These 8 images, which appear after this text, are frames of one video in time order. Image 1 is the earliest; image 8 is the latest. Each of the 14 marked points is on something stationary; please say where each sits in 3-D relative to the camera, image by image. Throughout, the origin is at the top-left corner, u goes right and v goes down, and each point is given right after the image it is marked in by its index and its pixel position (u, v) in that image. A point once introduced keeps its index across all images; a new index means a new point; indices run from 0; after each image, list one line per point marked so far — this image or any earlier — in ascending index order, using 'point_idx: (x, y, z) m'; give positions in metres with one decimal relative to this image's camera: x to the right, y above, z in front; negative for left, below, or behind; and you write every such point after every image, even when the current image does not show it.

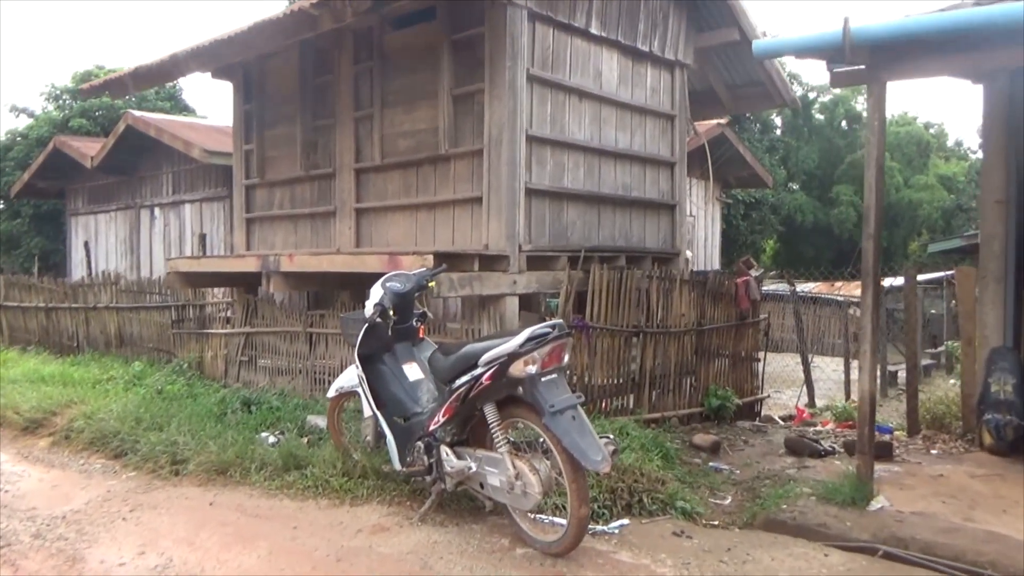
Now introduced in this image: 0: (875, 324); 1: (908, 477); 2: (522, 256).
0: (+2.1, -0.2, +4.6) m
1: (+2.5, -1.2, +5.1) m
2: (+0.1, +0.2, +6.2) m
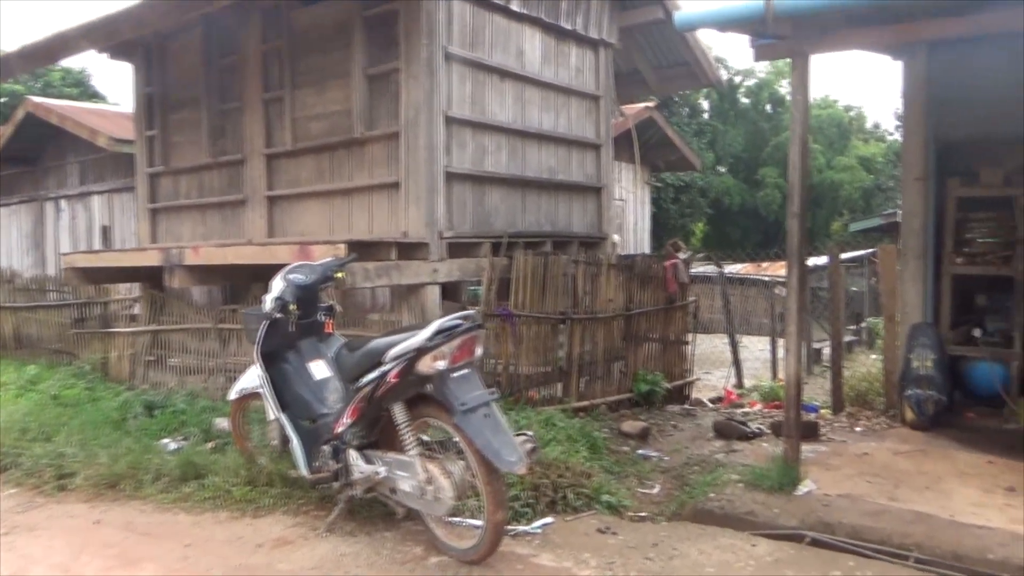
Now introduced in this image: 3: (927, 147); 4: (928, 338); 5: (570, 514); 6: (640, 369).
0: (+1.6, -0.1, +4.5) m
1: (+2.1, -1.1, +5.1) m
2: (-0.5, +0.3, +5.9) m
3: (+3.3, +1.1, +6.3) m
4: (+3.3, -0.4, +6.2) m
5: (+0.3, -1.1, +3.7) m
6: (+1.1, -0.7, +7.1) m
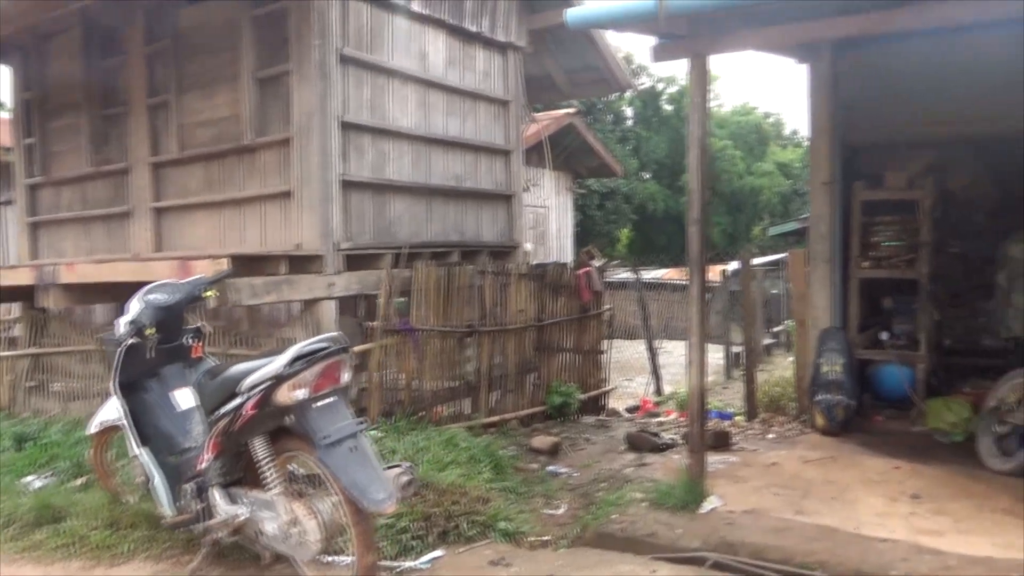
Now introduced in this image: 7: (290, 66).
0: (+1.0, -0.1, +4.4) m
1: (+1.5, -1.1, +5.0) m
2: (-1.2, +0.2, +5.6) m
3: (+2.6, +1.1, +6.3) m
4: (+2.6, -0.4, +6.2) m
5: (-0.2, -1.1, +3.5) m
6: (+0.4, -0.8, +6.9) m
7: (-1.6, +1.6, +5.6) m
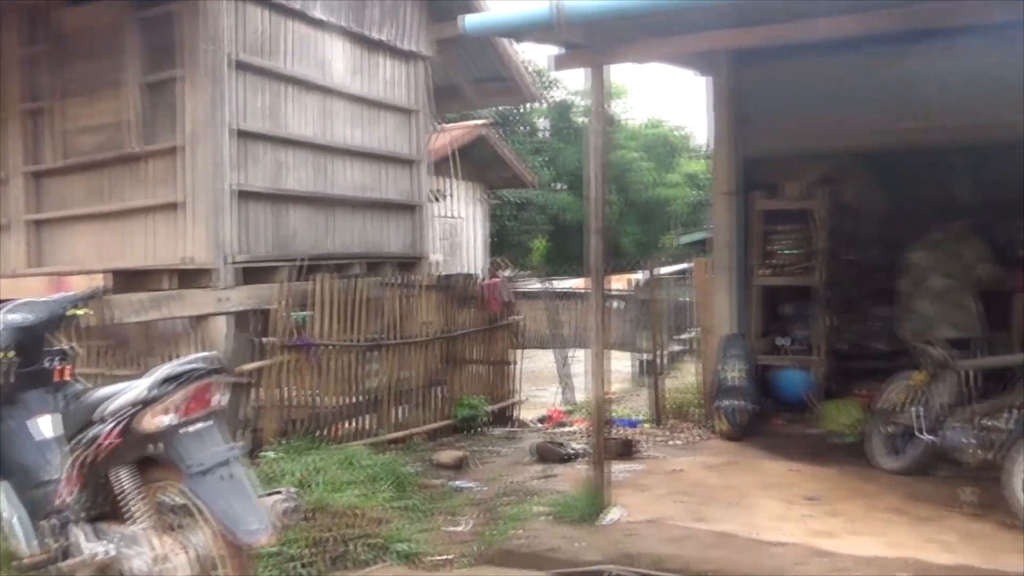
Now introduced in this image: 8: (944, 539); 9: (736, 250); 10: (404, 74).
0: (+0.5, -0.2, +4.4) m
1: (+0.8, -1.2, +5.0) m
2: (-1.9, +0.1, +5.4) m
3: (+1.8, +1.0, +6.5) m
4: (+1.8, -0.5, +6.4) m
5: (-0.7, -1.2, +3.4) m
6: (-0.4, -0.9, +6.8) m
7: (-2.3, +1.5, +5.4) m
8: (+2.1, -1.2, +3.9) m
9: (+1.9, +0.3, +6.6) m
10: (-1.0, +2.0, +7.5) m
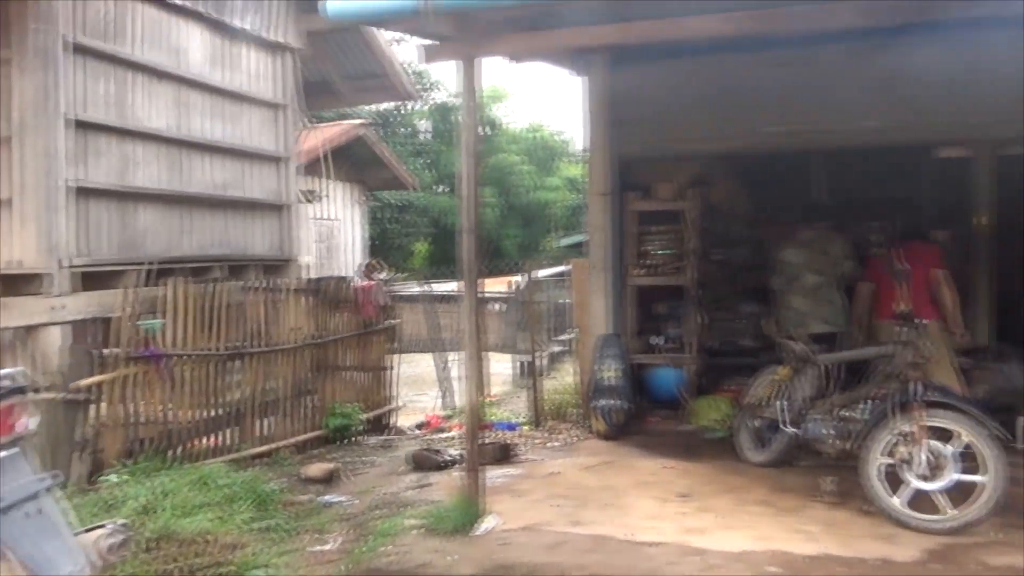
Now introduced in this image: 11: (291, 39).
0: (-0.2, -0.2, +4.2) m
1: (+0.1, -1.2, +4.9) m
2: (-2.7, +0.1, +4.9) m
3: (+0.8, +1.0, +6.5) m
4: (+0.8, -0.5, +6.4) m
5: (-1.2, -1.2, +3.1) m
6: (-1.5, -0.9, +6.5) m
7: (-3.1, +1.4, +4.8) m
8: (+1.5, -1.2, +4.0) m
9: (+0.8, +0.3, +6.6) m
10: (-2.2, +2.0, +7.1) m
11: (-2.0, +2.3, +7.3) m
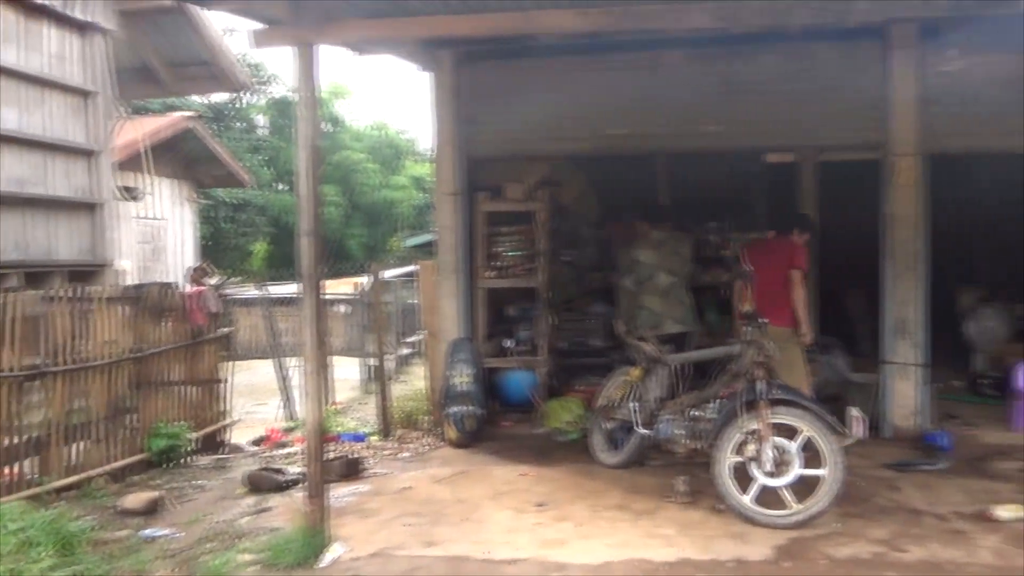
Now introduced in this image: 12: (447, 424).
0: (-1.0, -0.2, +3.9) m
1: (-0.8, -1.2, +4.6) m
2: (-3.5, 0.0, +4.1) m
3: (-0.5, +1.0, +6.3) m
4: (-0.4, -0.5, +6.2) m
5: (-1.7, -1.3, +2.5) m
6: (-2.6, -1.0, +5.9) m
7: (-3.9, +1.3, +3.9) m
8: (+0.8, -1.2, +4.0) m
9: (-0.4, +0.3, +6.4) m
10: (-3.5, +1.9, +6.3) m
11: (-3.4, +2.2, +6.5) m
12: (-0.5, -1.0, +6.0) m
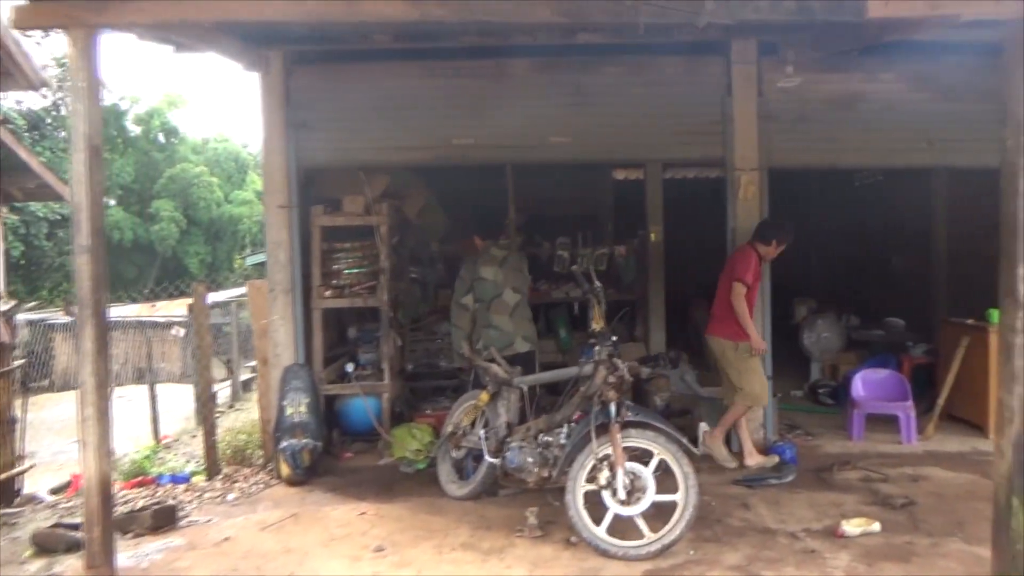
0: (-1.7, -0.3, +3.3) m
1: (-1.7, -1.3, +4.0) m
2: (-4.3, -0.1, +3.0) m
3: (-1.7, +0.8, +5.8) m
4: (-1.5, -0.7, +5.7) m
5: (-2.1, -1.3, +1.8) m
6: (-3.7, -1.2, +4.9) m
7: (-4.6, +1.2, +2.8) m
8: (0.0, -1.3, +3.7) m
9: (-1.6, +0.1, +5.9) m
10: (-4.6, +1.7, +5.3) m
11: (-4.6, +2.0, +5.5) m
12: (-1.6, -1.2, +5.4) m
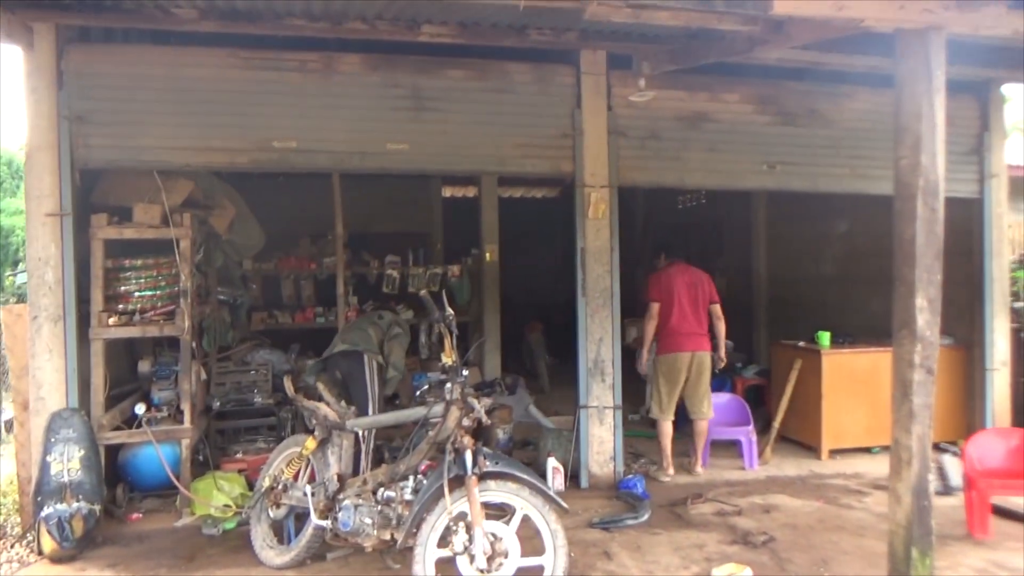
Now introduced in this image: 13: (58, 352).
0: (-2.2, -0.4, +2.2) m
1: (-2.3, -1.5, +2.9) m
2: (-4.6, -0.2, +1.4) m
3: (-2.7, +0.7, +4.7) m
4: (-2.5, -0.8, +4.6) m
5: (-2.3, -1.4, +0.7) m
6: (-4.5, -1.3, +3.4) m
7: (-4.9, +1.1, +1.1) m
8: (-0.6, -1.4, +3.0) m
9: (-2.7, 0.0, +4.8) m
10: (-5.5, +1.6, +3.5) m
11: (-5.5, +1.9, +3.8) m
12: (-2.5, -1.3, +4.3) m
13: (-2.7, -0.4, +4.7) m
